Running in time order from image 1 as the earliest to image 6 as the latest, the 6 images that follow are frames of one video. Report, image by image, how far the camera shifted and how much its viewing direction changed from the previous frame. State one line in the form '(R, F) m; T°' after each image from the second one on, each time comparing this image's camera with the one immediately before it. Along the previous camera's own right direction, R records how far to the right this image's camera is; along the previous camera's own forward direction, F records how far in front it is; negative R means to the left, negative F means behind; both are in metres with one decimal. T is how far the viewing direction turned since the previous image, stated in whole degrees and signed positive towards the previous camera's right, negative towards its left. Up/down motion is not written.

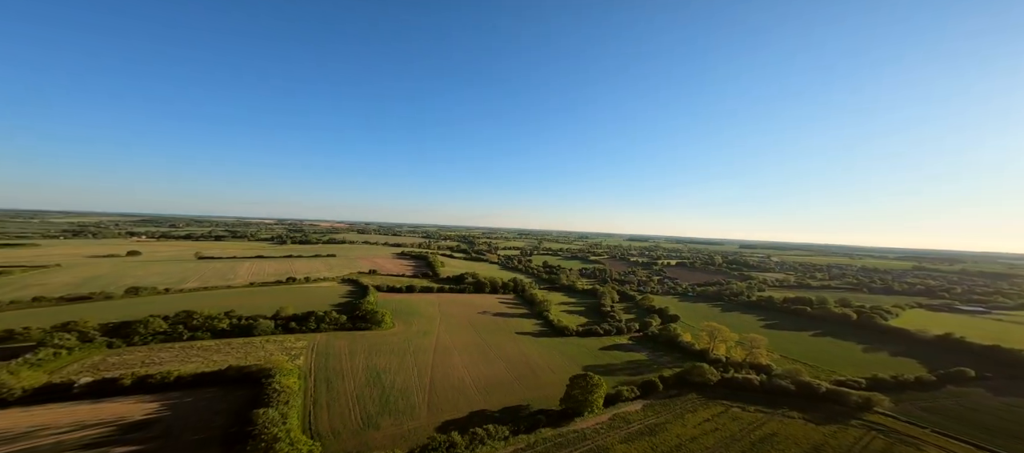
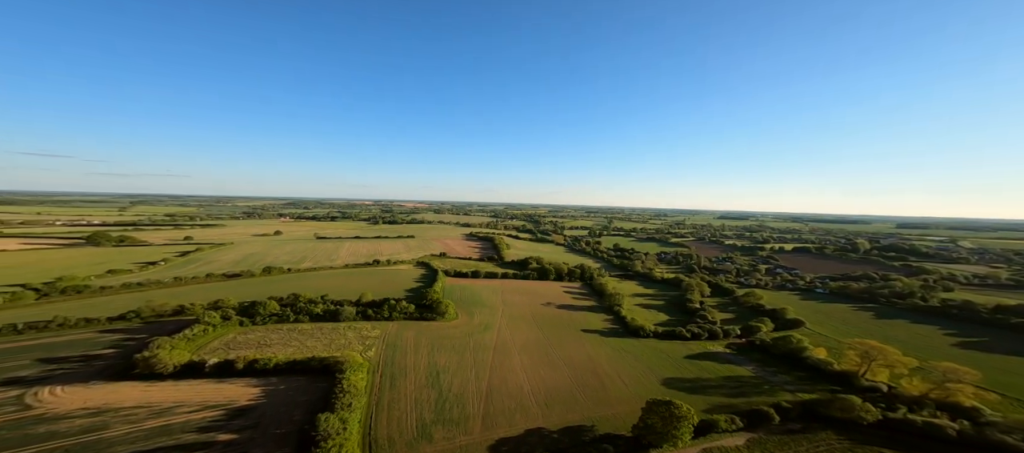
(+1.3, +2.9) m; -14°
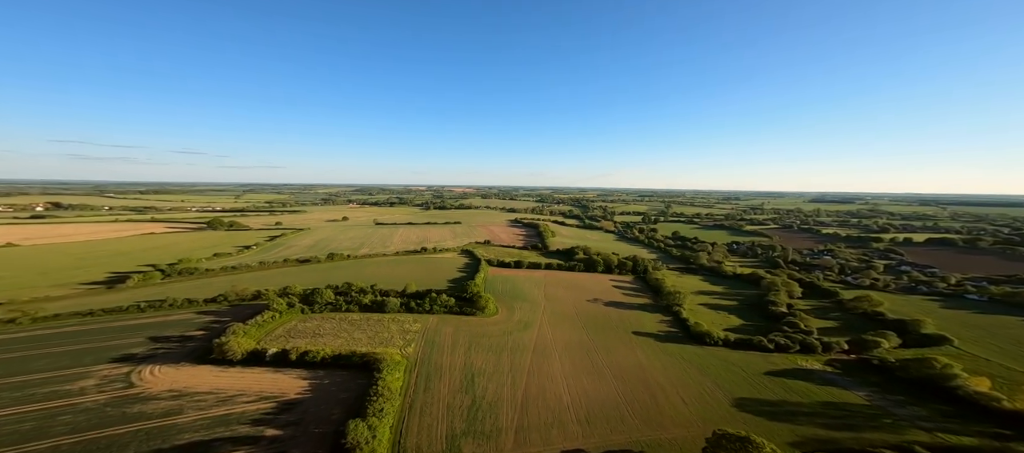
(+0.9, +2.1) m; -9°
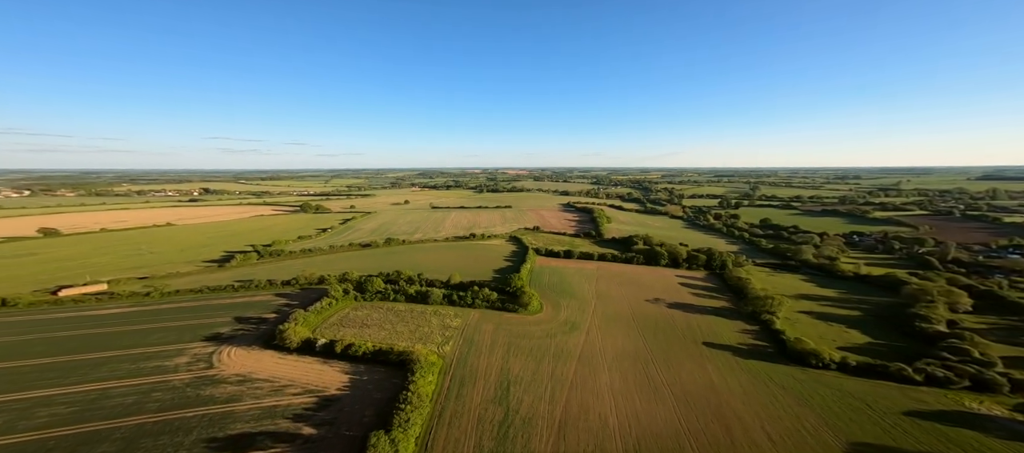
(+0.9, +2.7) m; -10°
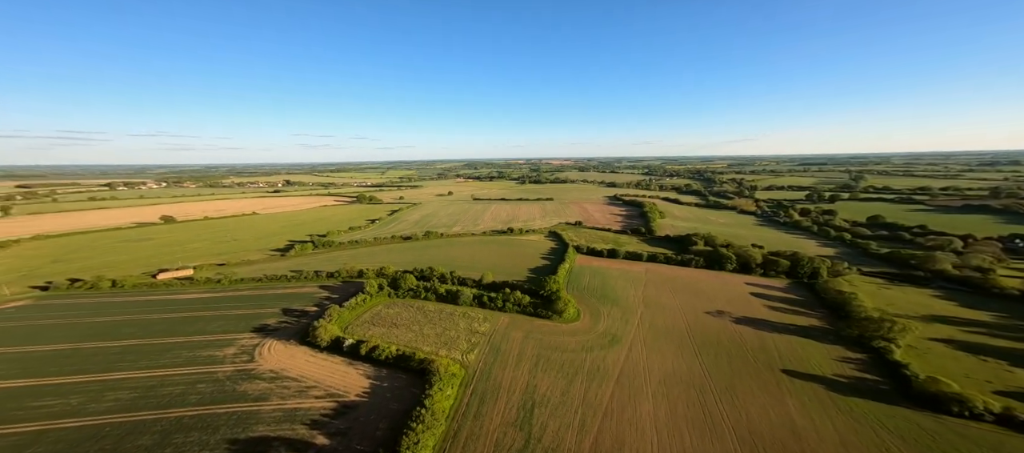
(+1.2, +2.3) m; -9°
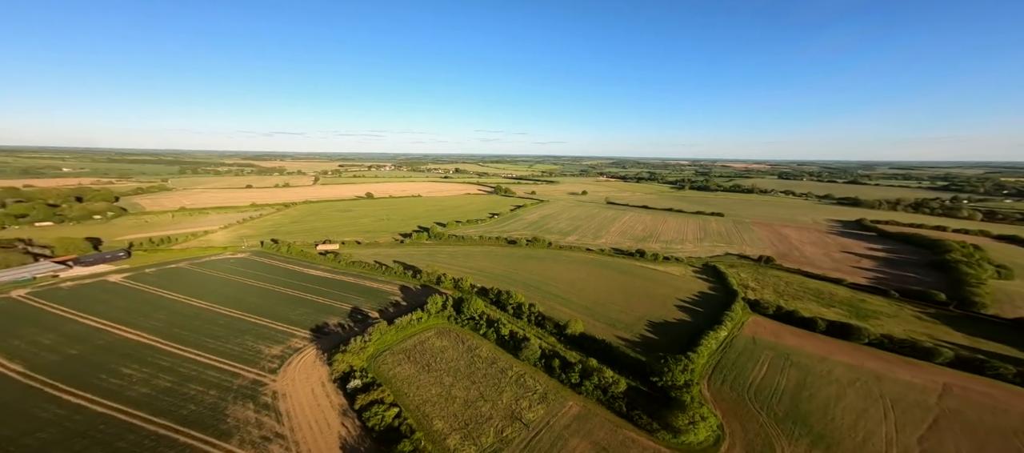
(+2.3, +10.0) m; -27°
